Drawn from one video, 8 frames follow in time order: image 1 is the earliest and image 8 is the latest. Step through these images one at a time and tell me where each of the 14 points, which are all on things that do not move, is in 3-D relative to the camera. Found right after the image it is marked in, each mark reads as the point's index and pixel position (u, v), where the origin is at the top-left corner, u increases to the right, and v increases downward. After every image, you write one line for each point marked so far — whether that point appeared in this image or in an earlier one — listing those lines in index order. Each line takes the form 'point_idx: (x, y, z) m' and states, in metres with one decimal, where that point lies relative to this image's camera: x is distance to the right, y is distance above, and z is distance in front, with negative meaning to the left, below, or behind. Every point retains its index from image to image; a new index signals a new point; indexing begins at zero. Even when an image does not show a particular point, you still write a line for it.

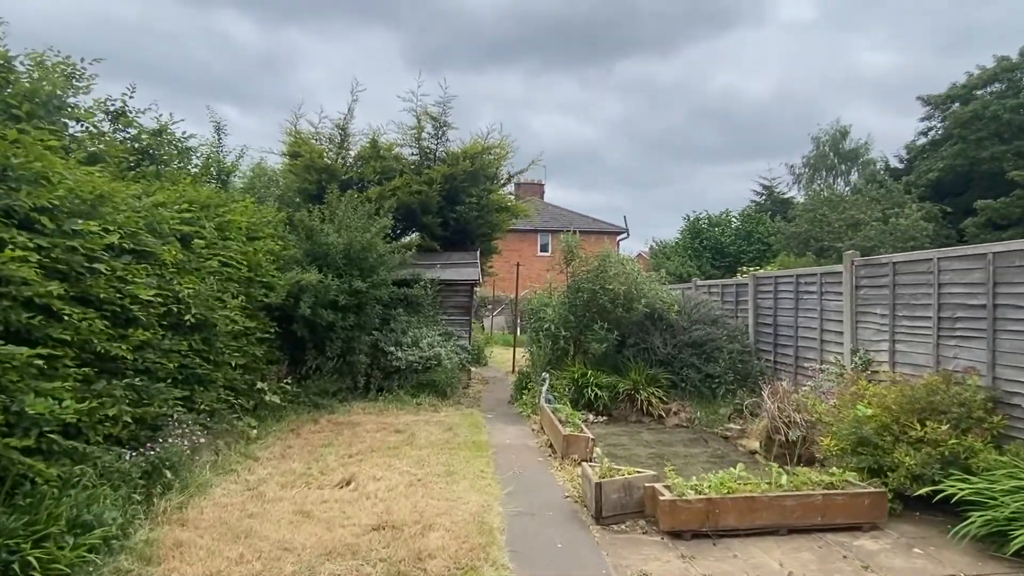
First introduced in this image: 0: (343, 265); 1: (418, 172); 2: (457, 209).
0: (-2.8, +0.4, +10.0) m
1: (-2.2, +2.6, +13.6) m
2: (-1.3, +1.8, +13.8) m
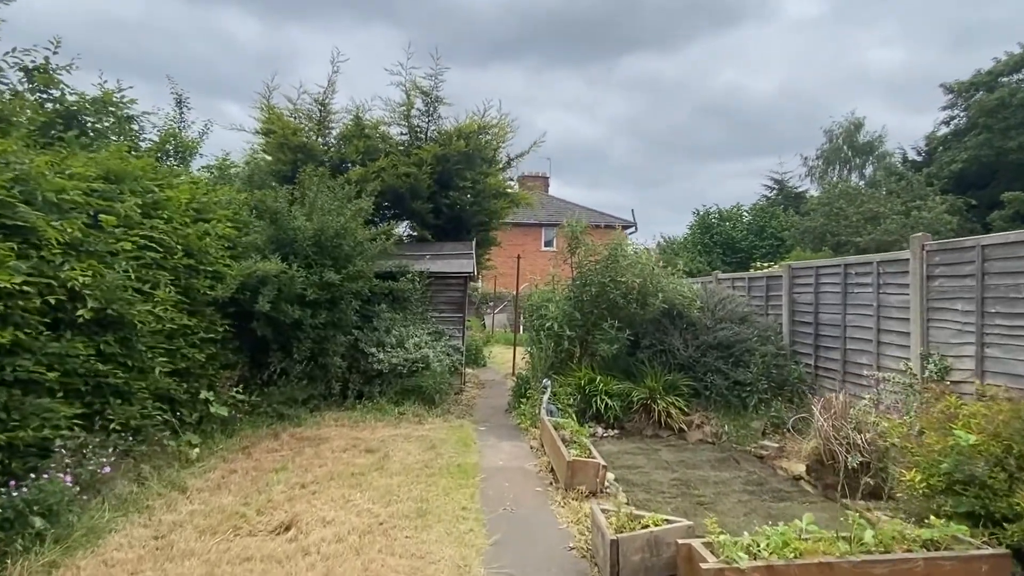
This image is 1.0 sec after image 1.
0: (-2.9, +0.5, +8.6) m
1: (-2.2, +2.7, +12.2) m
2: (-1.3, +1.9, +12.5) m
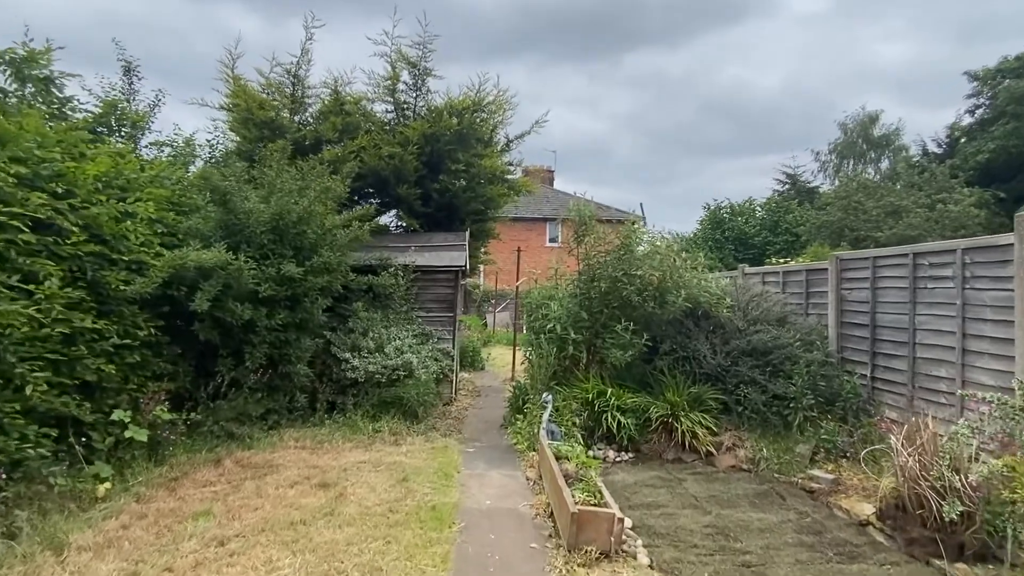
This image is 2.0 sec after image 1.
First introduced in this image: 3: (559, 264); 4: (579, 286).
0: (-2.9, +0.6, +7.3) m
1: (-2.2, +2.8, +10.9) m
2: (-1.4, +2.0, +11.1) m
3: (+0.6, +0.3, +8.3) m
4: (+0.9, 0.0, +7.8) m
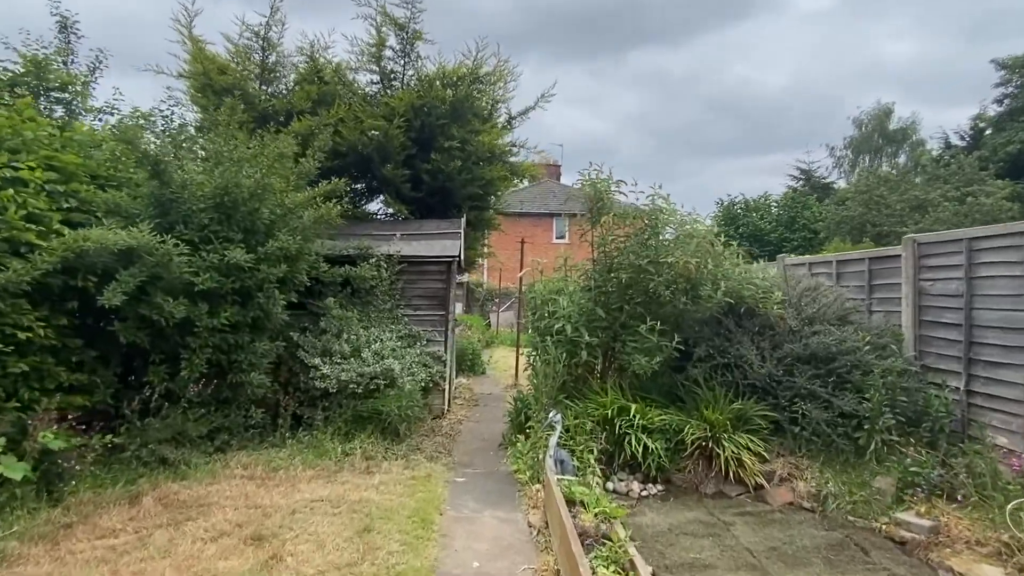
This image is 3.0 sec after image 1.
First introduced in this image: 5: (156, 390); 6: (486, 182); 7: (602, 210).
0: (-2.9, +0.7, +5.9) m
1: (-2.2, +2.9, +9.5) m
2: (-1.3, +2.1, +9.7) m
3: (+0.7, +0.4, +7.0) m
4: (+0.9, +0.1, +6.4) m
5: (-3.4, -1.0, +5.8) m
6: (-0.4, +1.8, +10.1) m
7: (+0.9, +0.8, +6.3) m
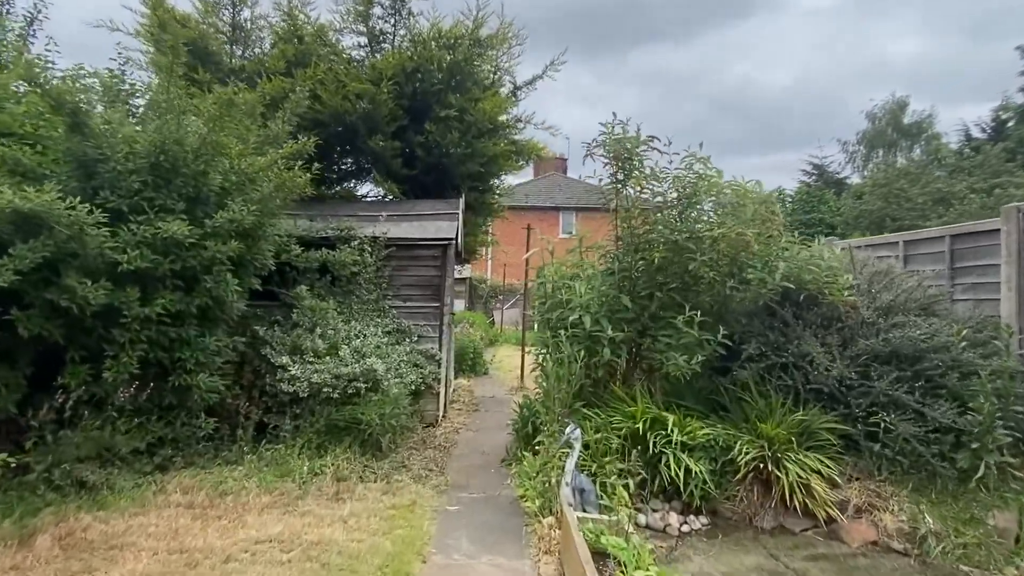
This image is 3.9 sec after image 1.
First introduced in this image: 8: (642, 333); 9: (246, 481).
0: (-2.9, +0.8, +4.8) m
1: (-2.1, +3.0, +8.4) m
2: (-1.3, +2.2, +8.6) m
3: (+0.7, +0.5, +5.8) m
4: (+0.9, +0.3, +5.2) m
5: (-3.4, -0.8, +4.7) m
6: (-0.4, +1.9, +9.0) m
7: (+1.0, +1.0, +5.1) m
8: (+1.1, -0.4, +5.1) m
9: (-2.2, -1.6, +4.9) m
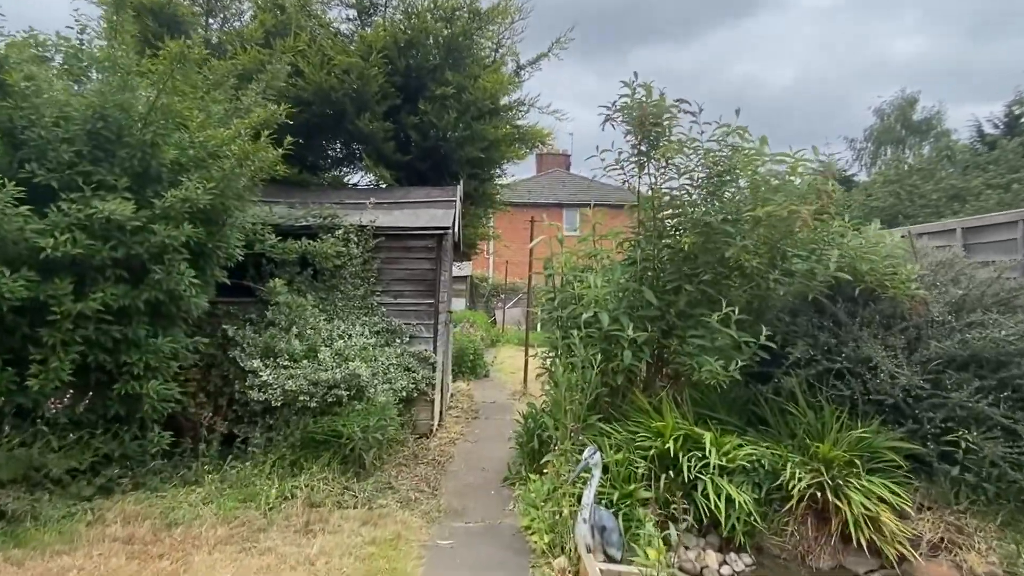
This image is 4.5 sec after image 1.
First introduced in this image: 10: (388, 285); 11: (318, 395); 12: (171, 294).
0: (-2.9, +0.9, +4.1) m
1: (-2.1, +3.1, +7.6) m
2: (-1.2, +2.3, +7.9) m
3: (+0.7, +0.6, +5.1) m
4: (+0.9, +0.3, +4.5) m
5: (-3.3, -0.8, +4.0) m
6: (-0.3, +2.0, +8.2) m
7: (+1.0, +1.0, +4.4) m
8: (+1.1, -0.3, +4.3) m
9: (-2.2, -1.5, +4.2) m
10: (-1.3, 0.0, +6.5) m
11: (-1.7, -0.9, +5.1) m
12: (-2.5, 0.0, +4.4) m
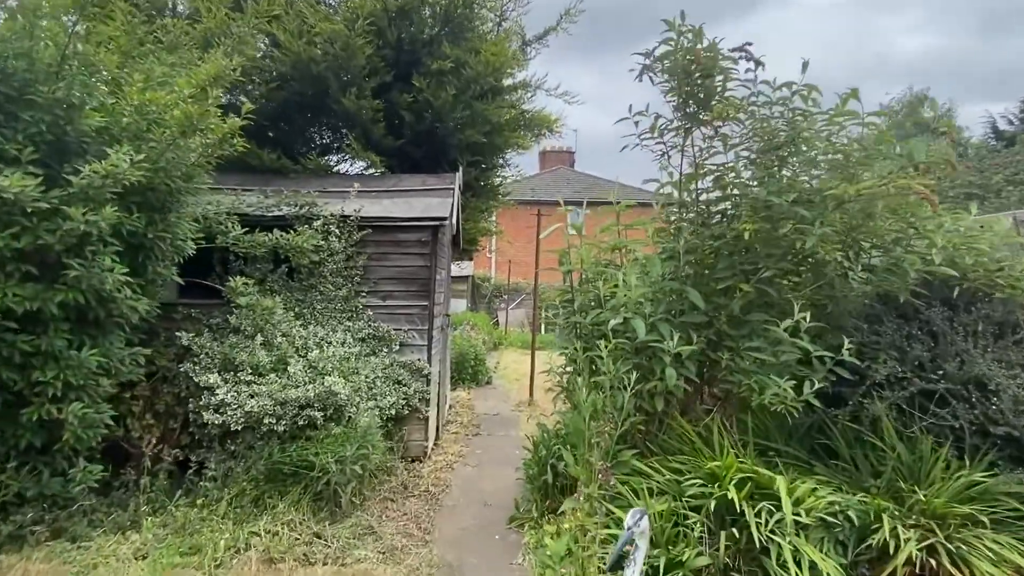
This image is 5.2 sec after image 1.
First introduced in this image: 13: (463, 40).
0: (-2.8, +0.9, +3.2) m
1: (-2.0, +3.1, +6.8) m
2: (-1.2, +2.3, +7.0) m
3: (+0.8, +0.6, +4.2) m
4: (+1.0, +0.3, +3.6) m
5: (-3.3, -0.8, +3.1) m
6: (-0.3, +2.0, +7.4) m
7: (+1.1, +1.0, +3.5) m
8: (+1.2, -0.3, +3.5) m
9: (-2.1, -1.5, +3.3) m
10: (-1.3, 0.0, +5.6) m
11: (-1.6, -0.9, +4.3) m
12: (-2.4, 0.0, +3.5) m
13: (-0.6, +2.9, +7.0) m
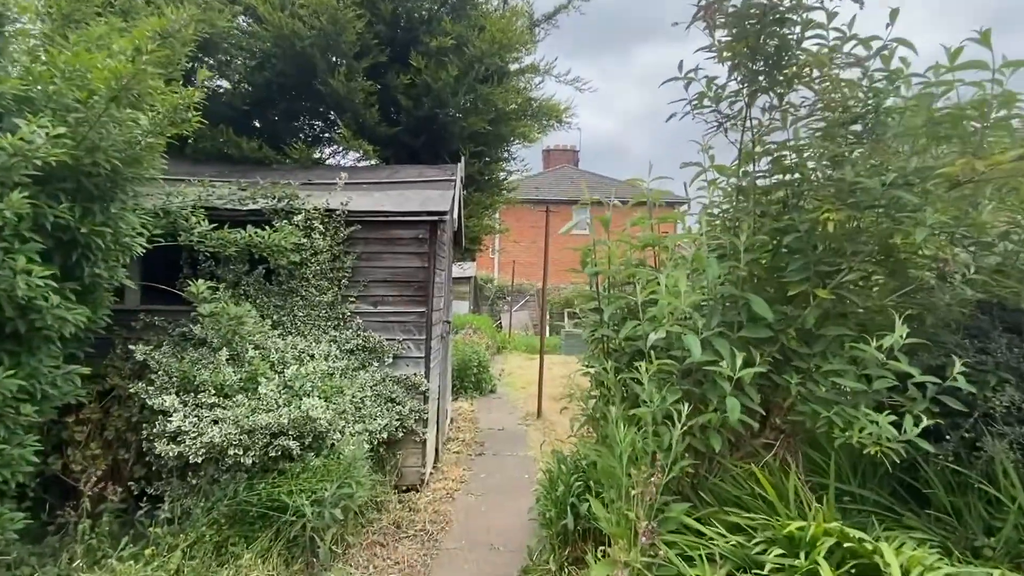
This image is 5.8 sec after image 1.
0: (-2.7, +0.8, +2.5) m
1: (-1.9, +3.1, +6.1) m
2: (-1.1, +2.3, +6.3) m
3: (+0.9, +0.6, +3.5) m
4: (+1.1, +0.3, +2.9) m
5: (-3.2, -0.8, +2.4) m
6: (-0.2, +1.9, +6.7) m
7: (+1.1, +1.0, +2.8) m
8: (+1.2, -0.3, +2.8) m
9: (-2.0, -1.5, +2.6) m
10: (-1.2, 0.0, +4.9) m
11: (-1.5, -0.9, +3.6) m
12: (-2.3, -0.1, +2.8) m
13: (-0.5, +2.8, +6.3) m
